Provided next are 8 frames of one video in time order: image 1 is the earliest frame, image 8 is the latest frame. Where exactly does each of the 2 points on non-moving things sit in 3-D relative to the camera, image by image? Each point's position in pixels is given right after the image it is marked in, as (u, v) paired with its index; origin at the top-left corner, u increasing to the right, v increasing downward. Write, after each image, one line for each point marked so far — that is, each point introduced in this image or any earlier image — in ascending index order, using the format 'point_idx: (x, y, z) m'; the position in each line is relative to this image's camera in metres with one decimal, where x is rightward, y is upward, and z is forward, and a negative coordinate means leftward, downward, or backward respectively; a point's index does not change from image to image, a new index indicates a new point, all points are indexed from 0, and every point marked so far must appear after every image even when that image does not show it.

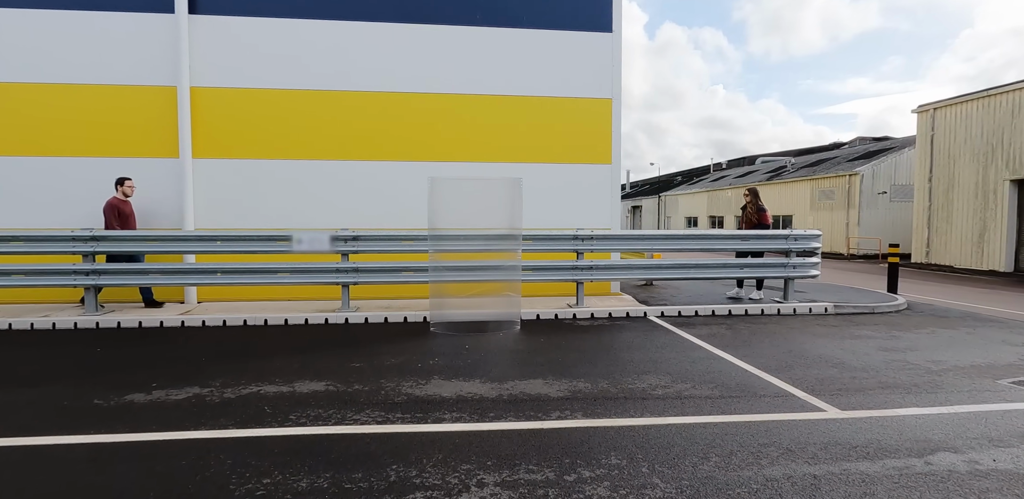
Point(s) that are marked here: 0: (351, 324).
0: (-2.1, -1.0, +6.9) m
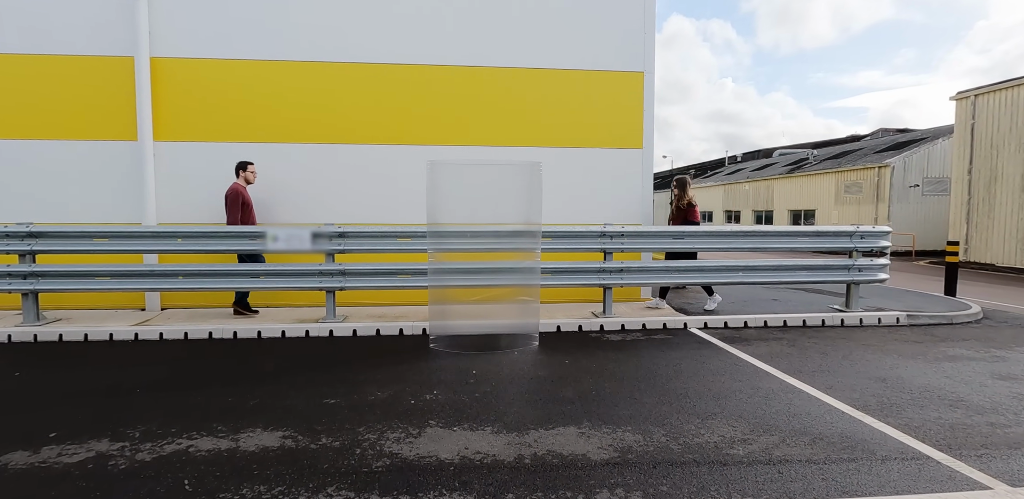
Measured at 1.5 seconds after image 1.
0: (-1.9, -1.0, +5.8) m
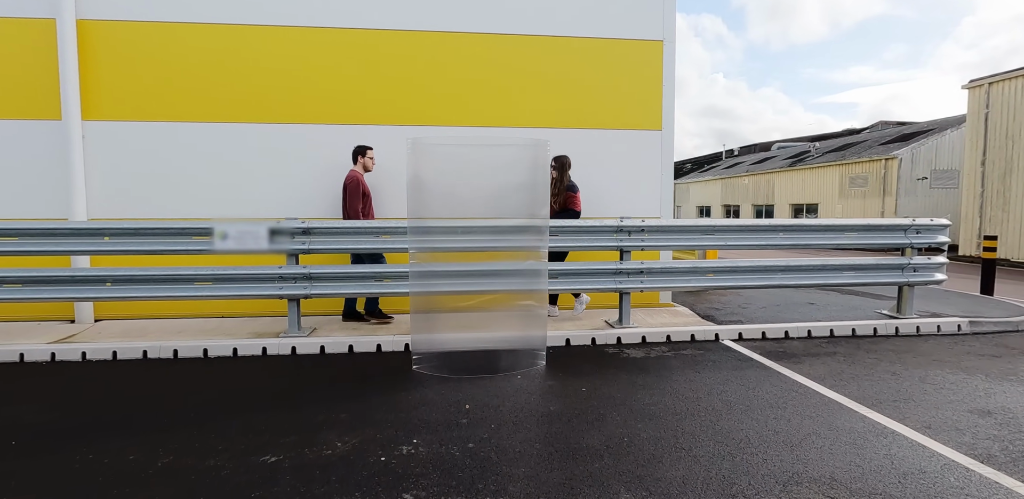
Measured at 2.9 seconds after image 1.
0: (-1.9, -1.0, +4.8) m
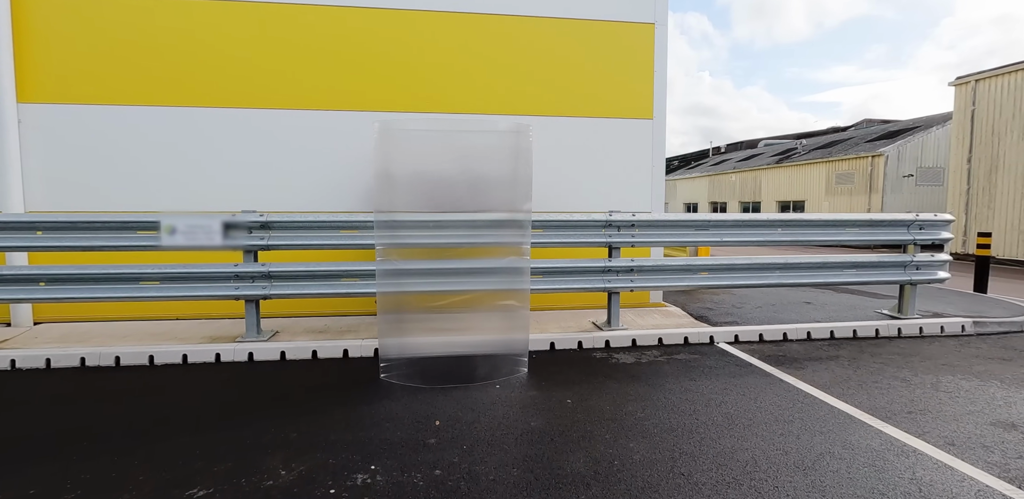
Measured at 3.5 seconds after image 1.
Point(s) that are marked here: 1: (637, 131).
0: (-2.1, -0.9, +4.4) m
1: (+1.3, +1.3, +5.7) m
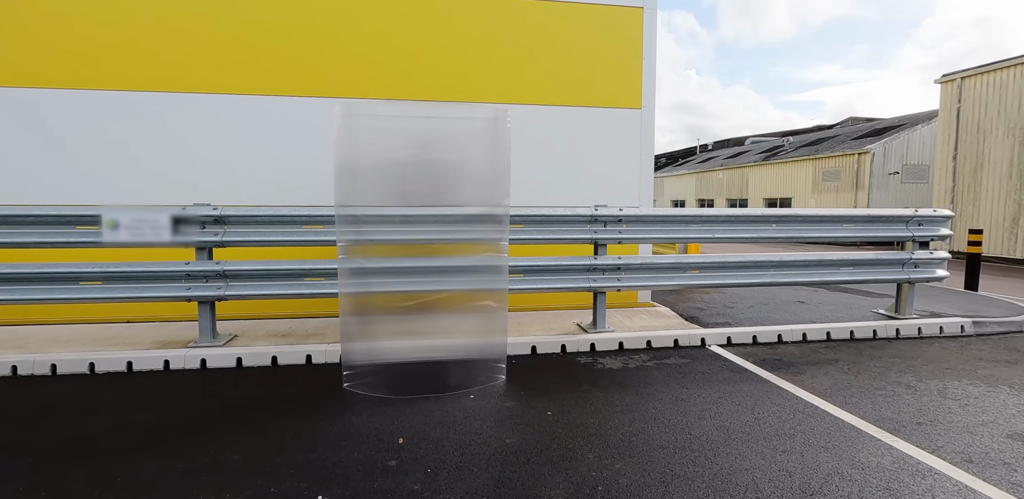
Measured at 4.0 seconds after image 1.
0: (-2.2, -0.9, +4.0) m
1: (+1.1, +1.3, +5.4) m
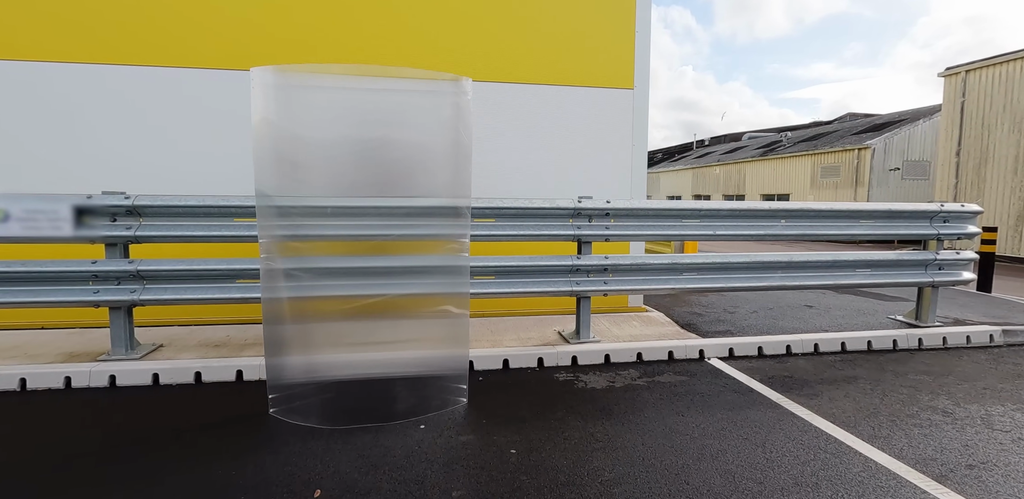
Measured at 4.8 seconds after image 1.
0: (-2.5, -0.9, +3.4) m
1: (+0.9, +1.3, +4.8) m
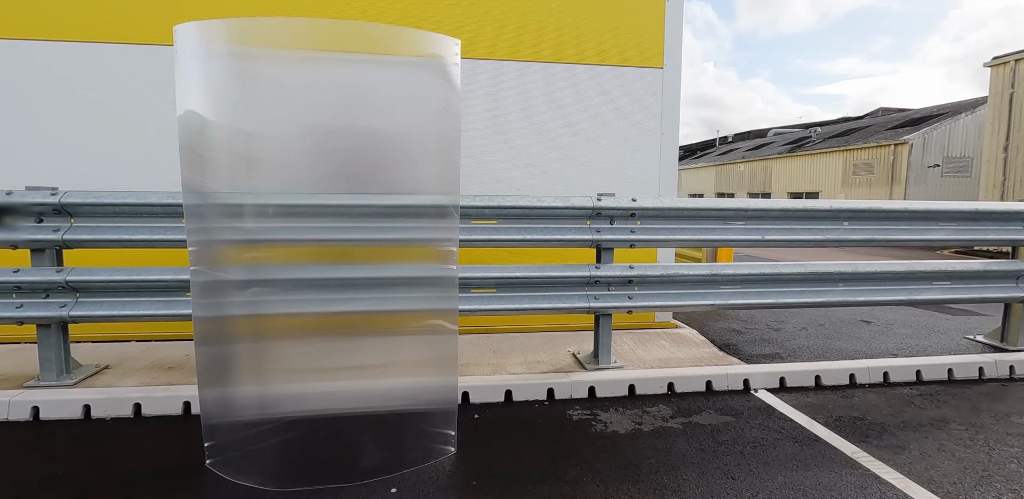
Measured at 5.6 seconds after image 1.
0: (-2.4, -0.9, +2.8) m
1: (+1.0, +1.3, +4.1) m
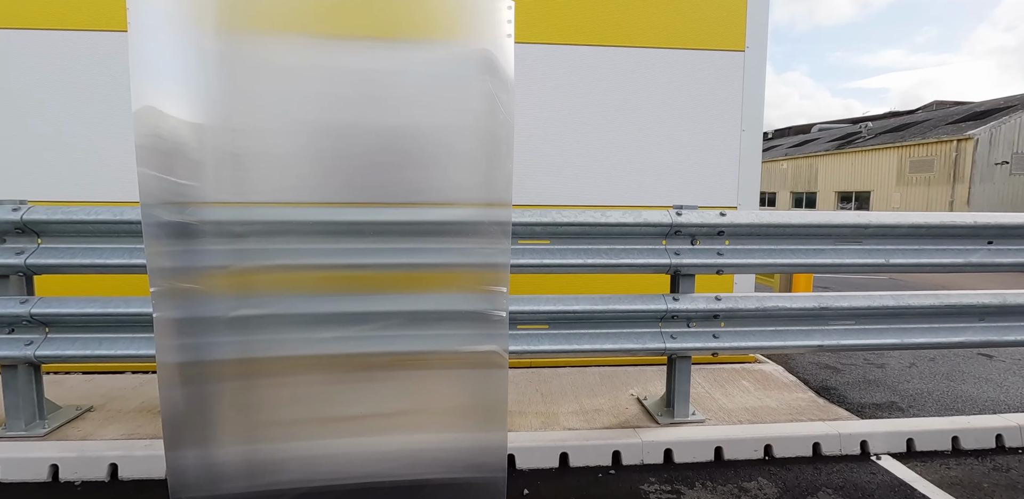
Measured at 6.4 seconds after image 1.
0: (-2.2, -1.0, +2.3) m
1: (+1.3, +1.1, +3.4) m
